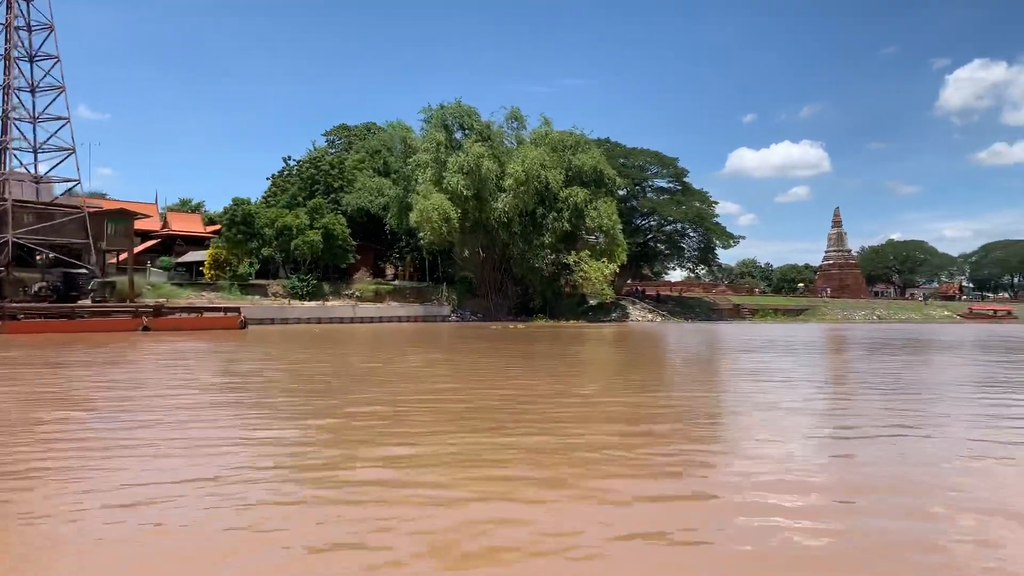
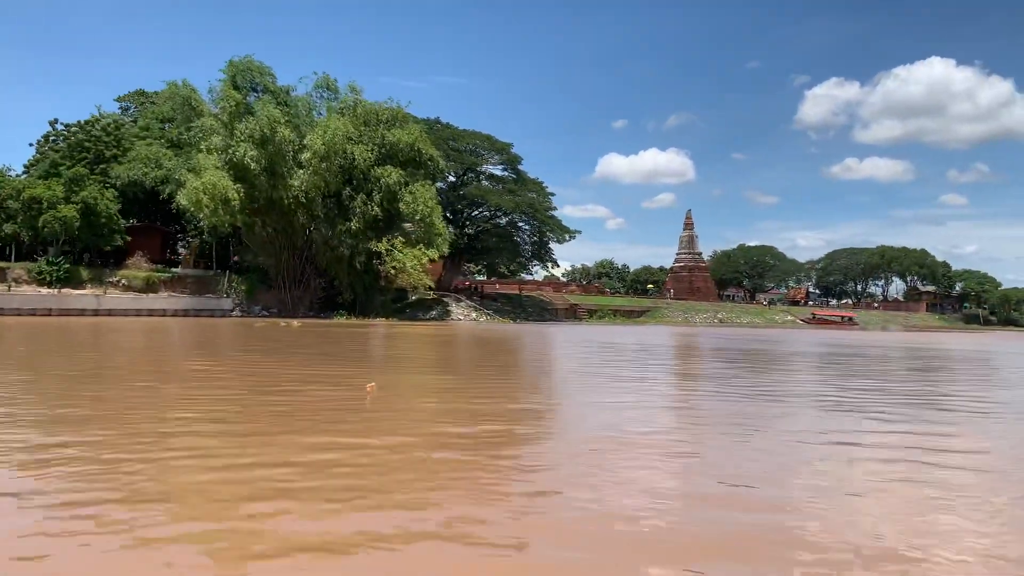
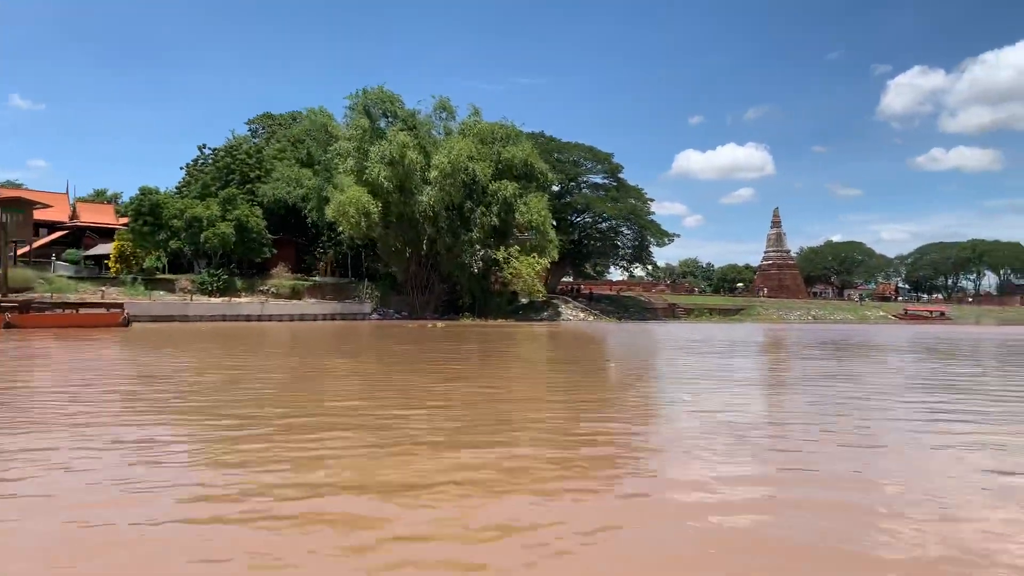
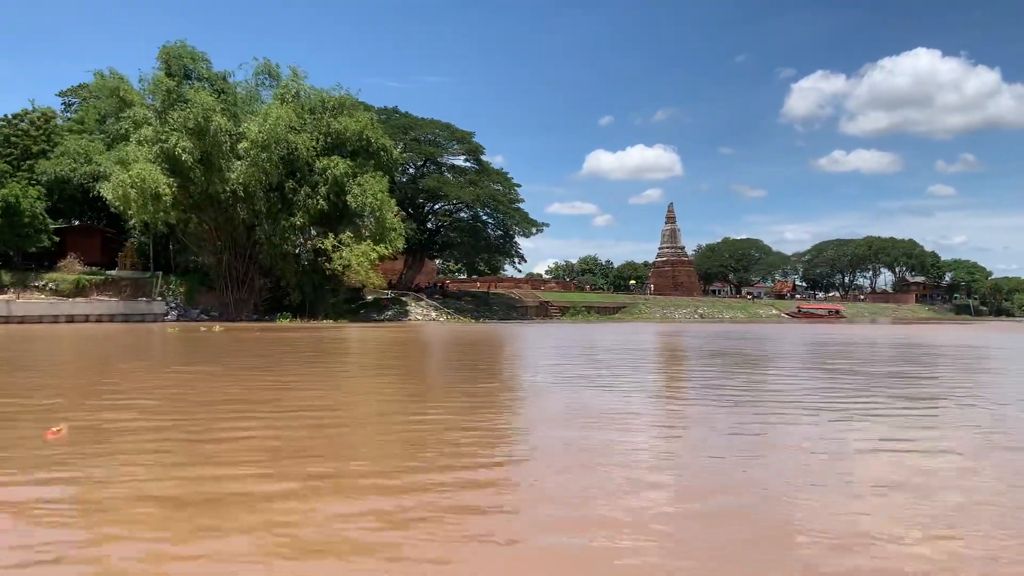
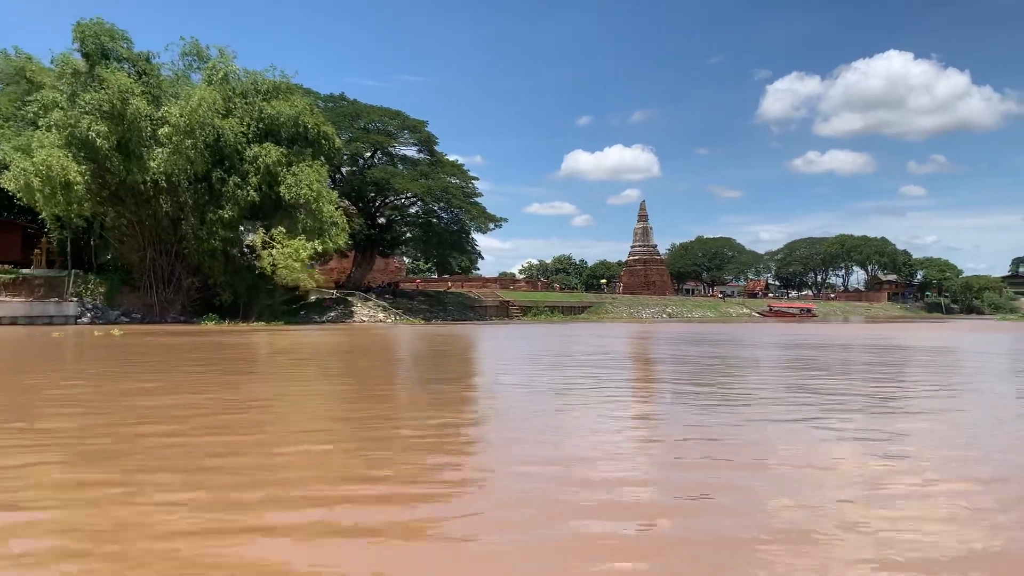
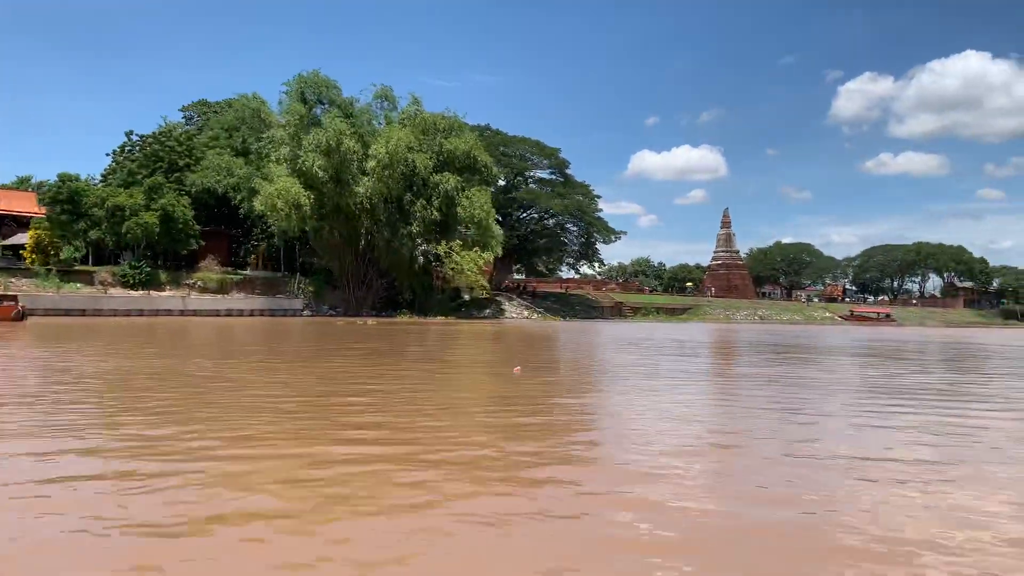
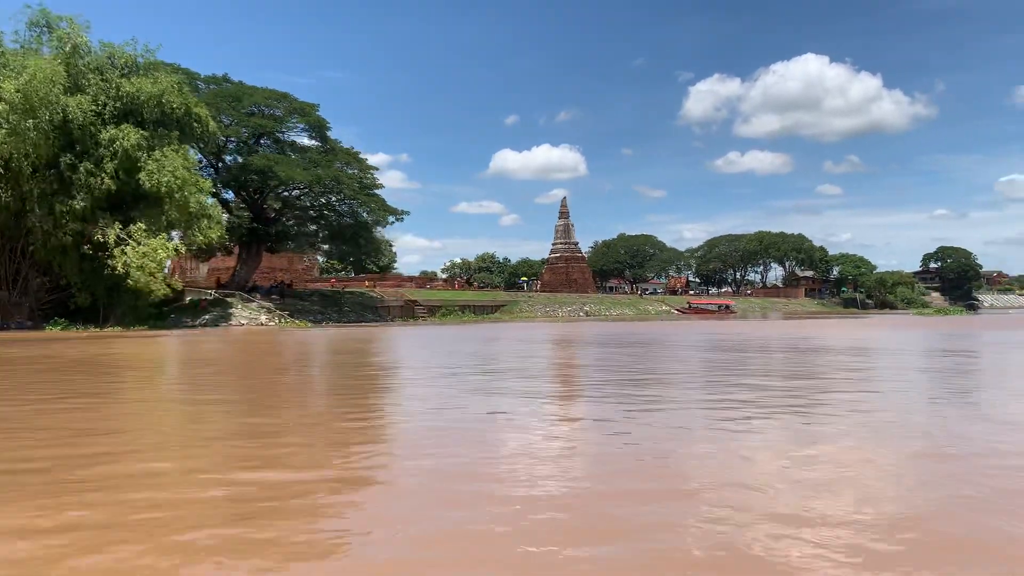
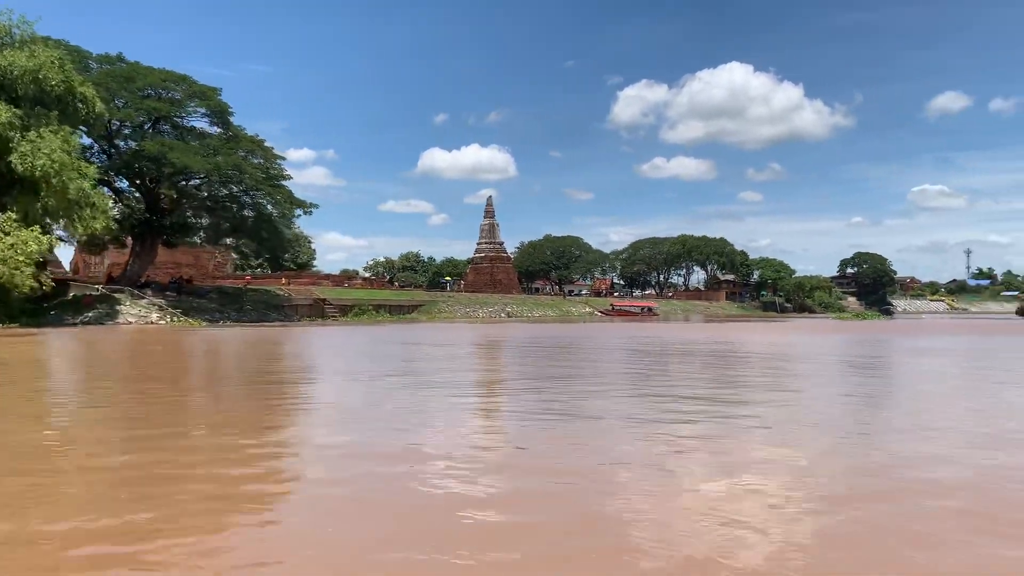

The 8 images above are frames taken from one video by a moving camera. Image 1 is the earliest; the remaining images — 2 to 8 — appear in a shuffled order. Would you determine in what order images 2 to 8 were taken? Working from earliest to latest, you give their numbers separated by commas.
3, 6, 2, 4, 5, 7, 8
